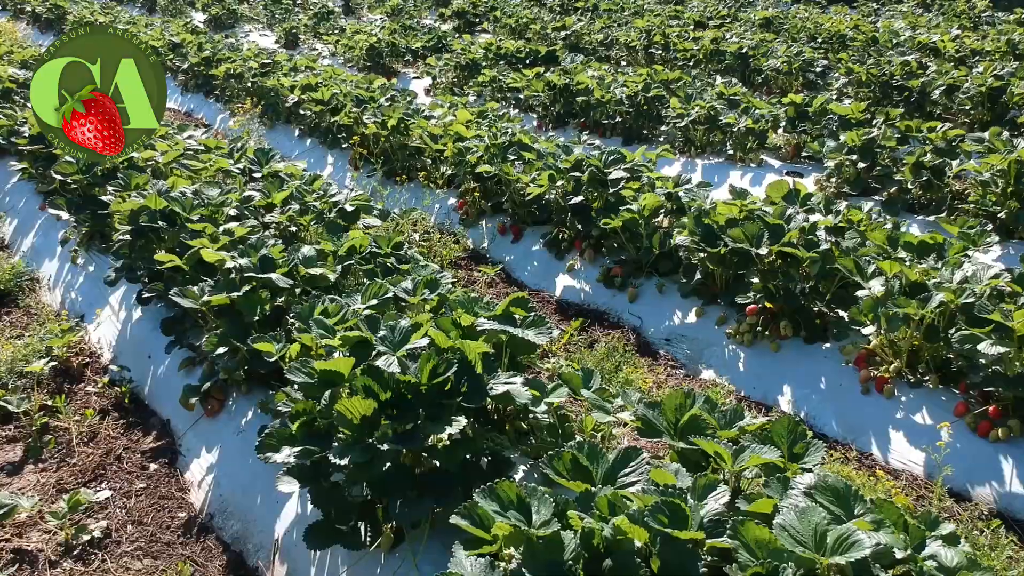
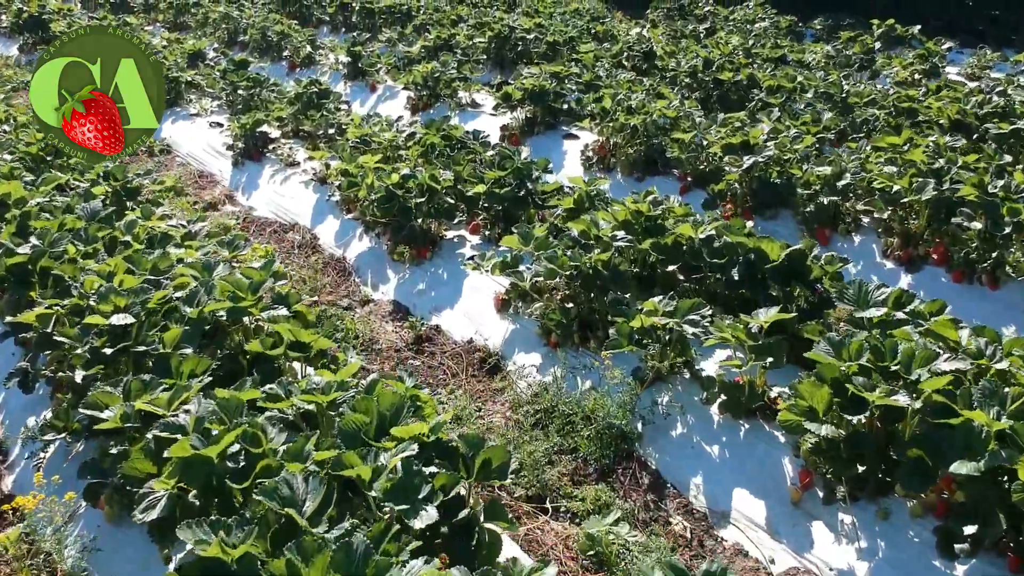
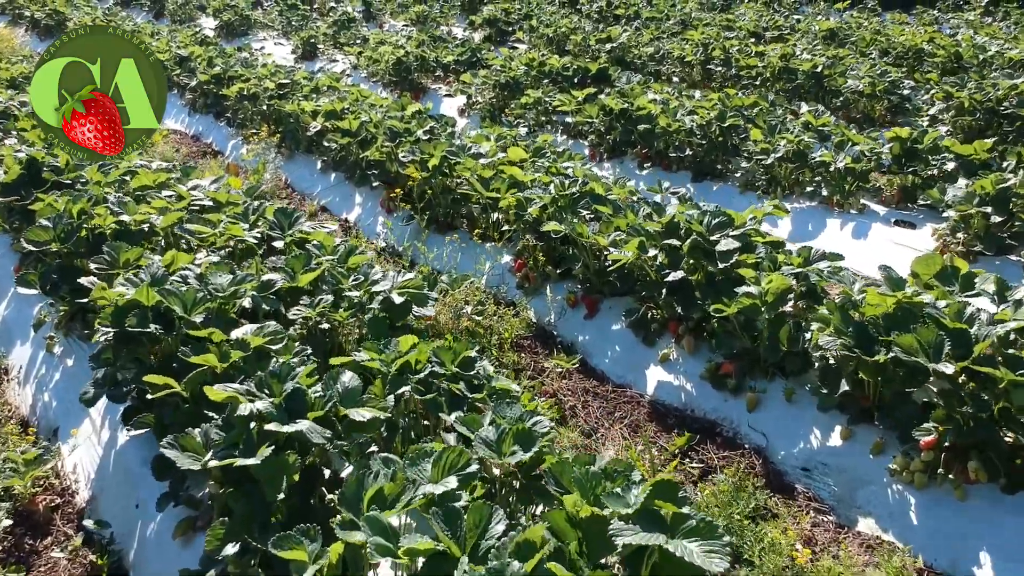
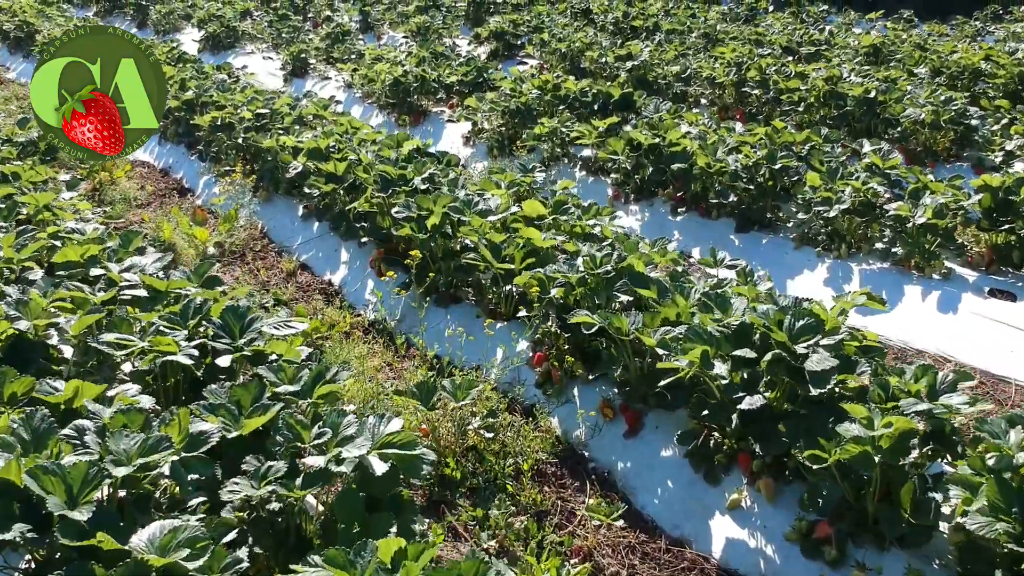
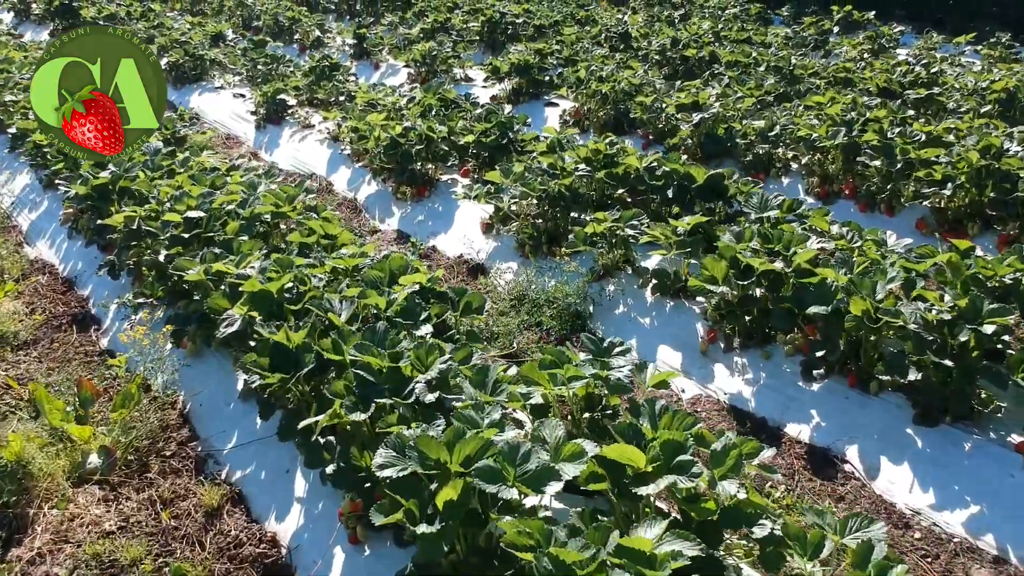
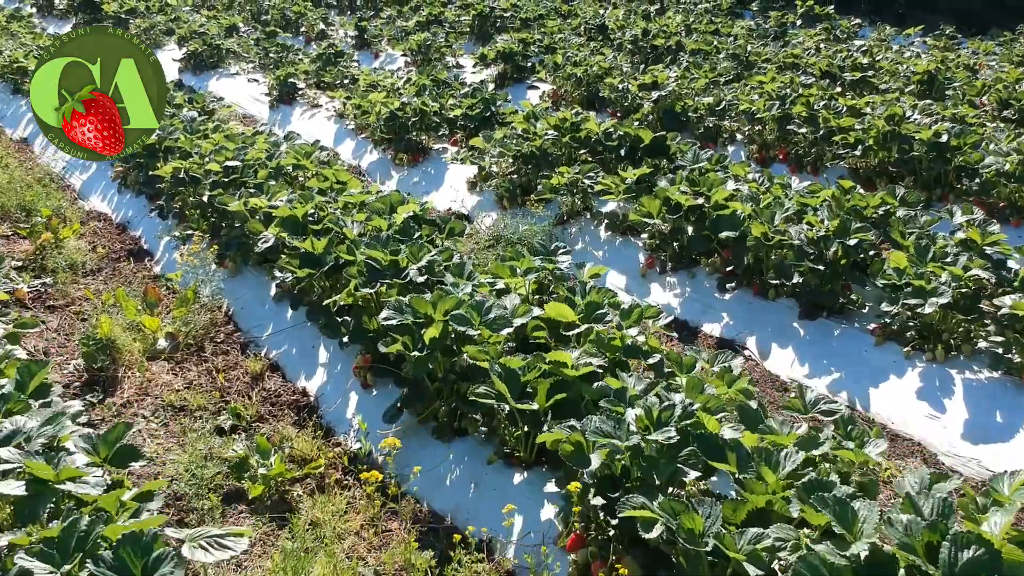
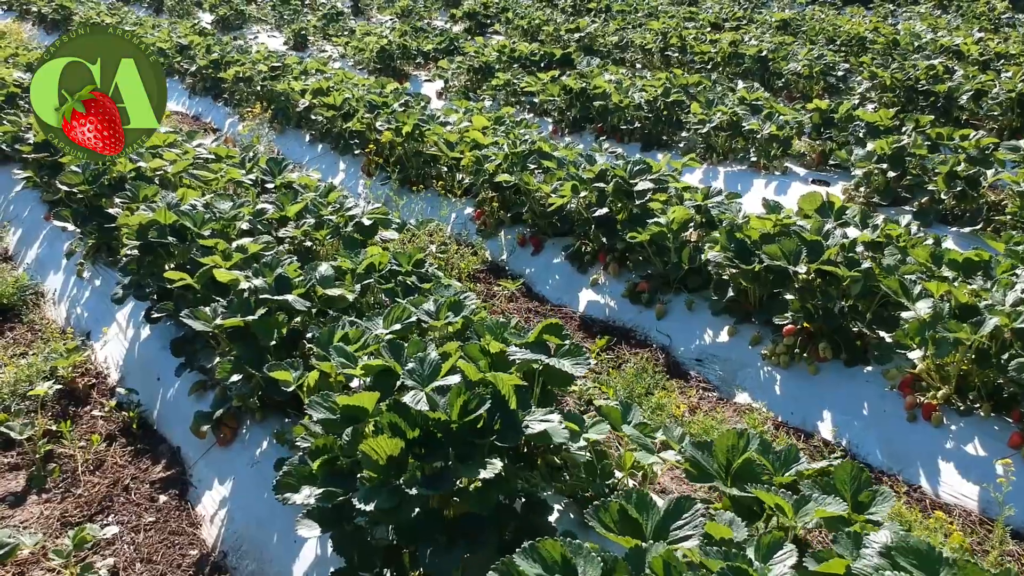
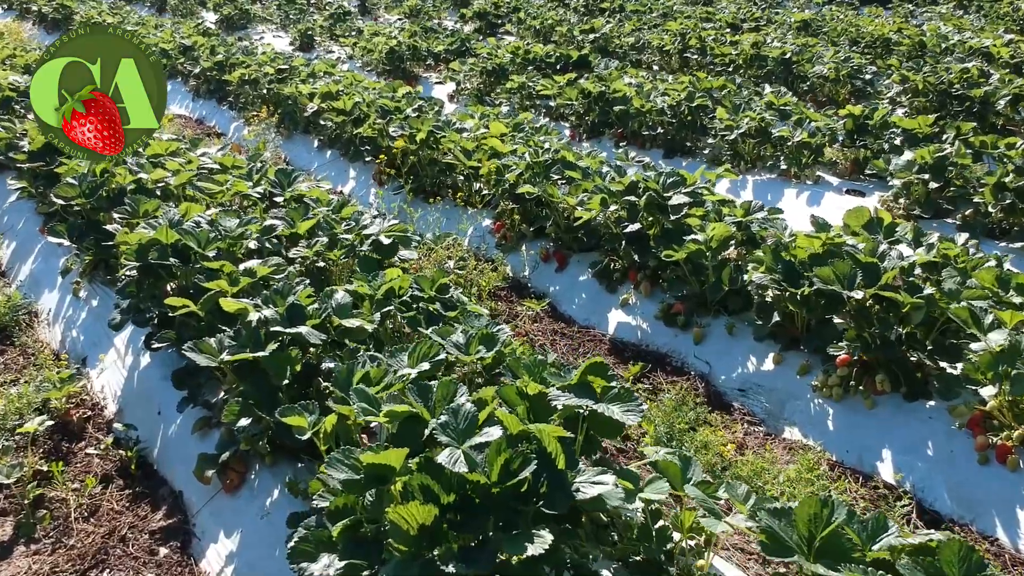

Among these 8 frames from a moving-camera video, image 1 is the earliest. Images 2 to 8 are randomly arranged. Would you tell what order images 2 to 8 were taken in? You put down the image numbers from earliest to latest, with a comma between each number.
7, 8, 3, 4, 6, 5, 2
